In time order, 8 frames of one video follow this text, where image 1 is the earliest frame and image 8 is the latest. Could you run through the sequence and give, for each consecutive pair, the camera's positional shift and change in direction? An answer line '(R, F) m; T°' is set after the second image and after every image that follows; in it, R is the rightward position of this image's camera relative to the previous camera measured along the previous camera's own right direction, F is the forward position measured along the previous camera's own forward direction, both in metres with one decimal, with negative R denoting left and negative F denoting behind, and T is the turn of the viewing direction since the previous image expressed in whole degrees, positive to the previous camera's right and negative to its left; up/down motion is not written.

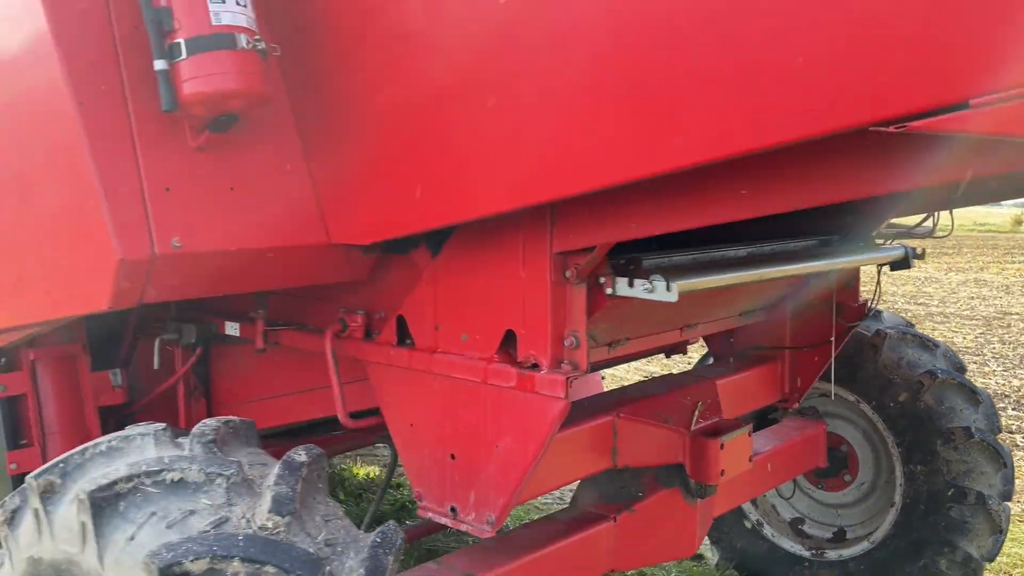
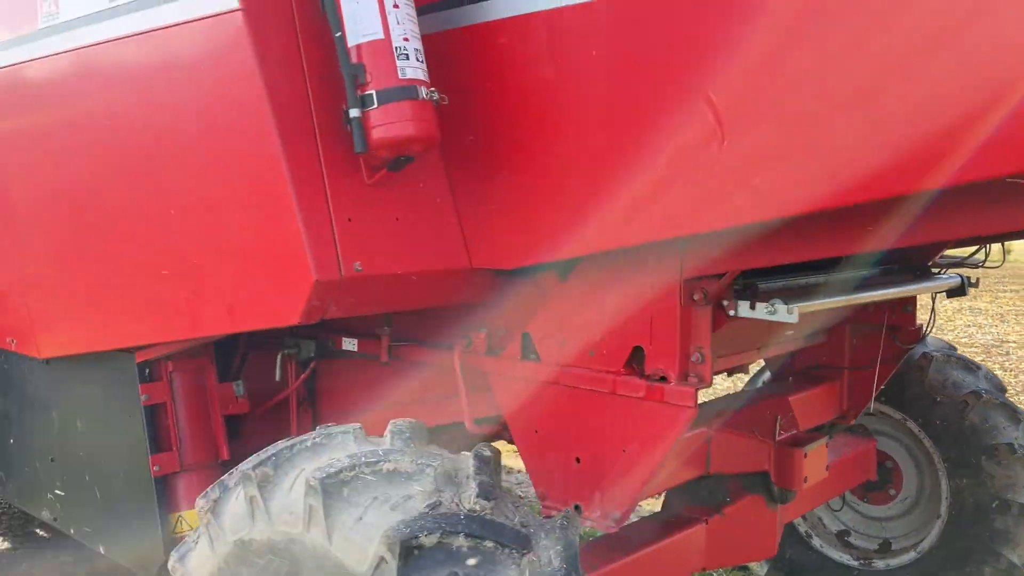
(-0.2, -0.1) m; 0°
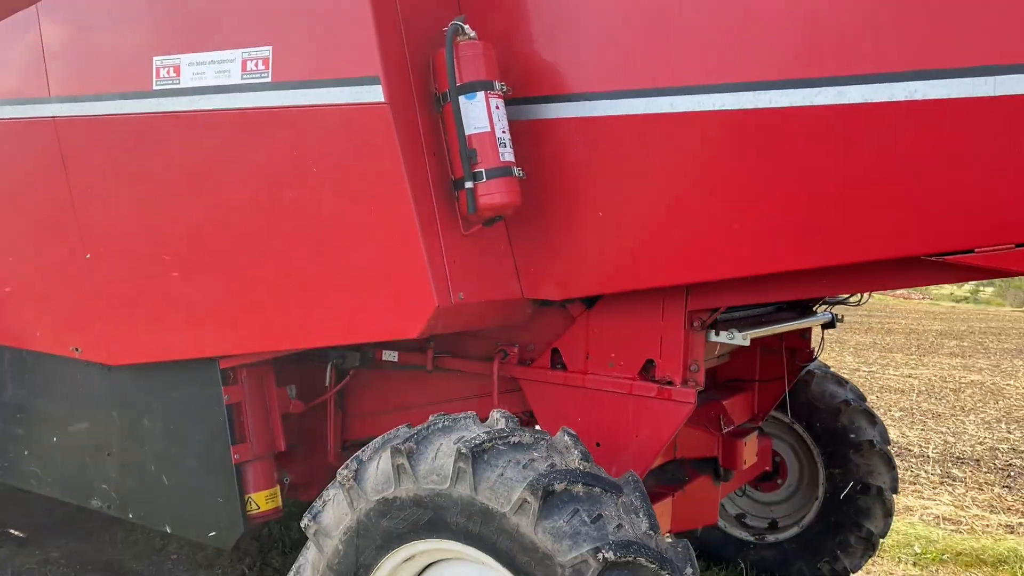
(-0.4, -0.4) m; +10°
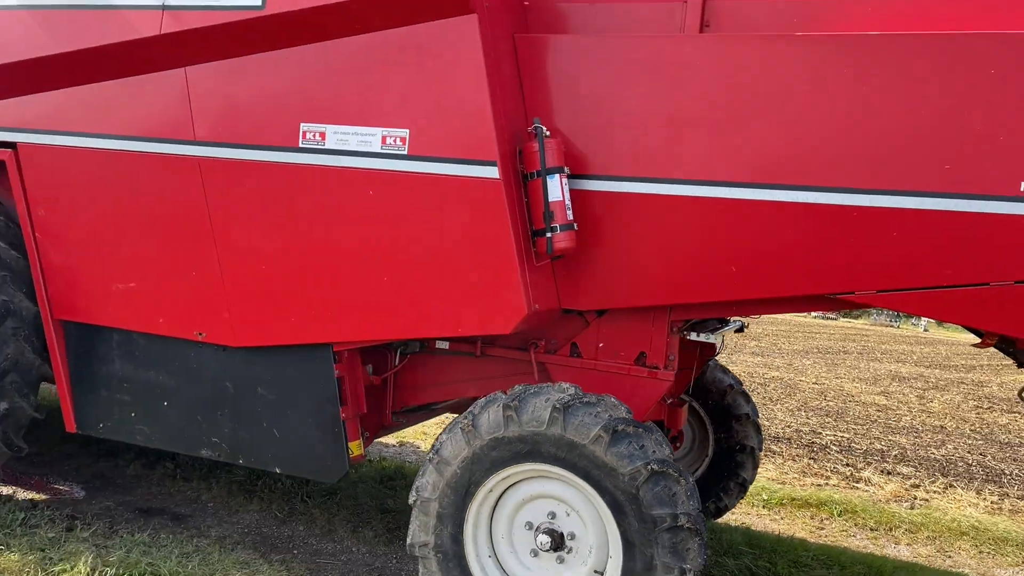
(-0.6, -0.7) m; +12°
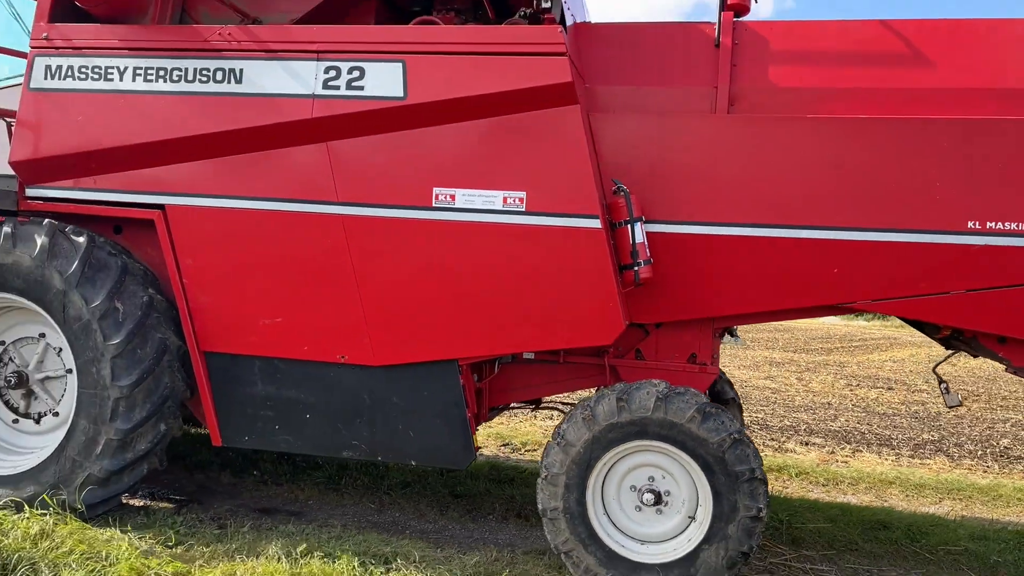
(-0.8, -0.7) m; +9°
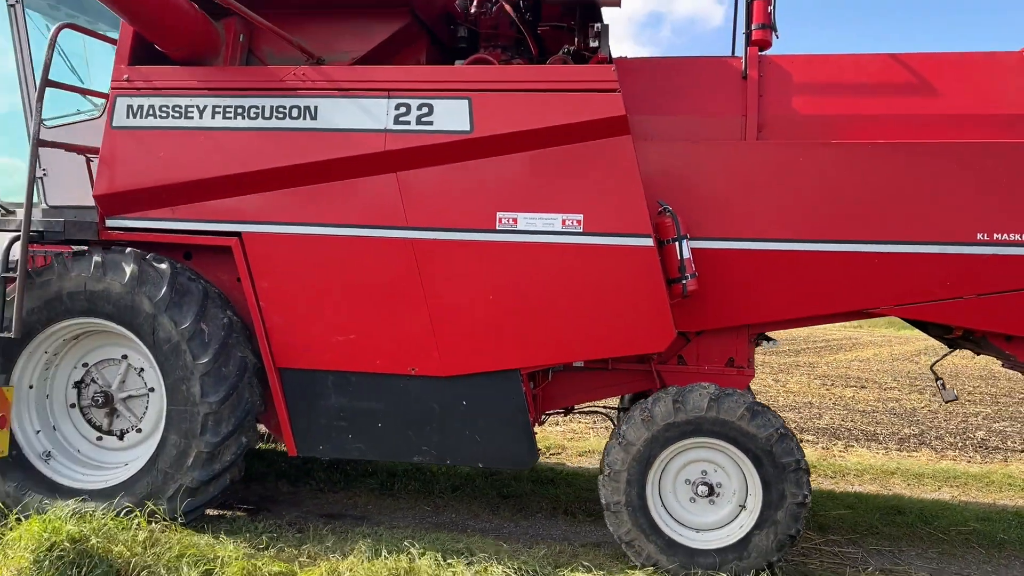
(-0.4, -0.3) m; +2°
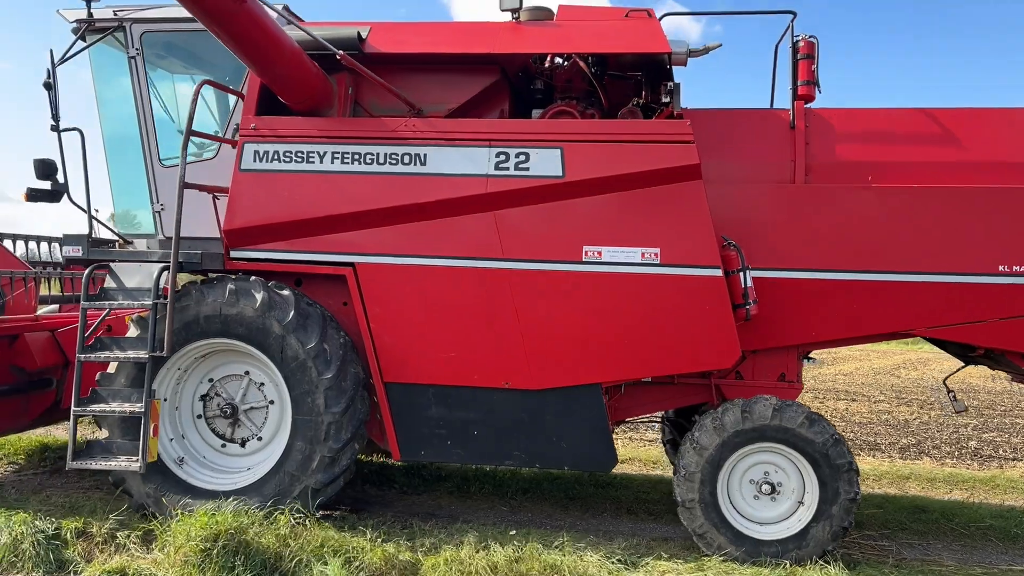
(-0.5, -0.5) m; +1°
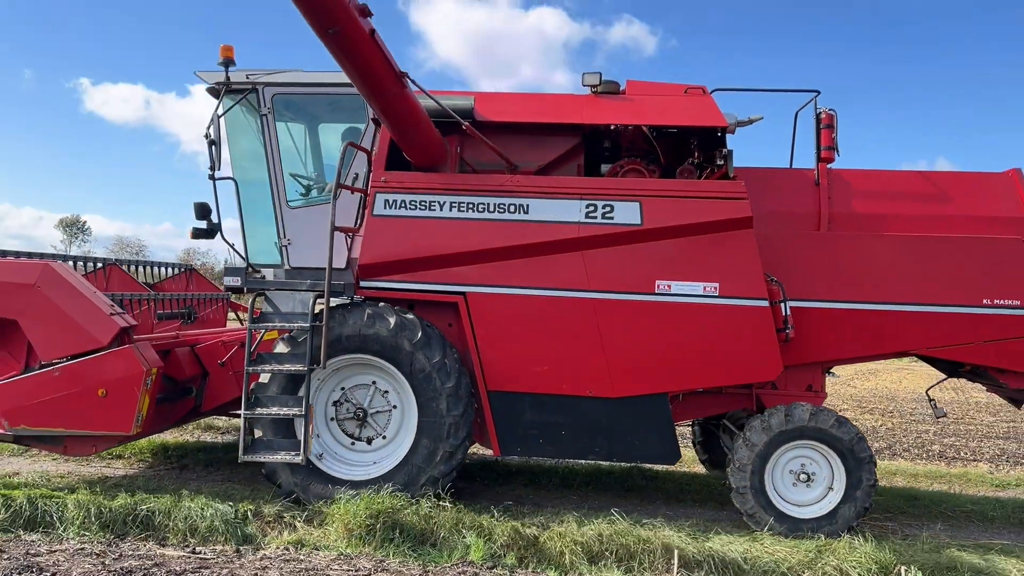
(-0.7, -0.9) m; +3°
